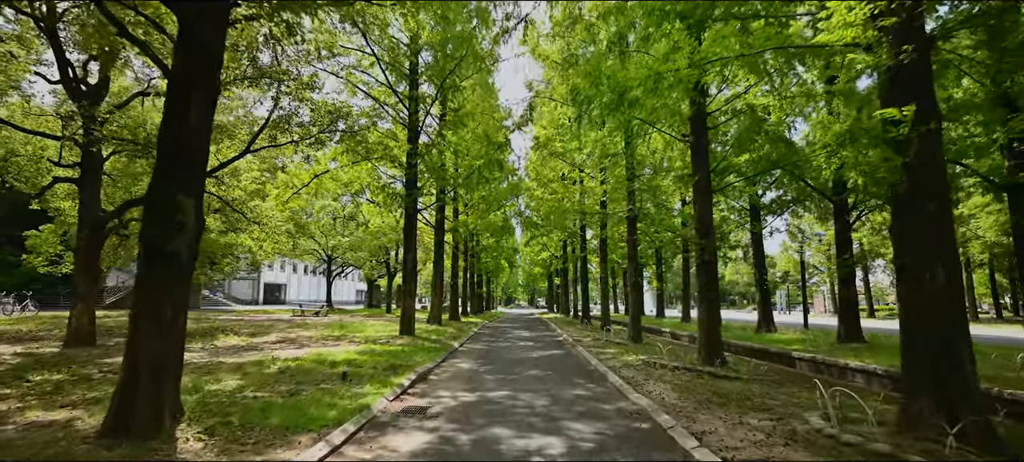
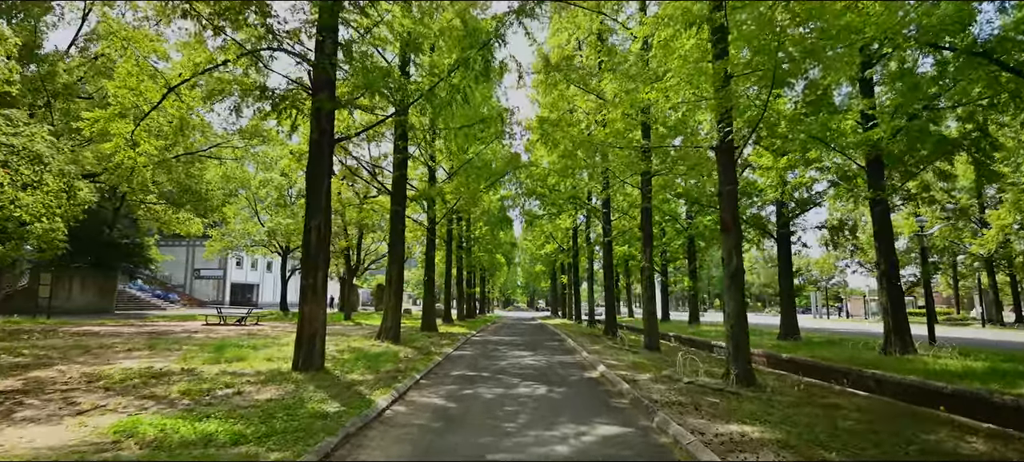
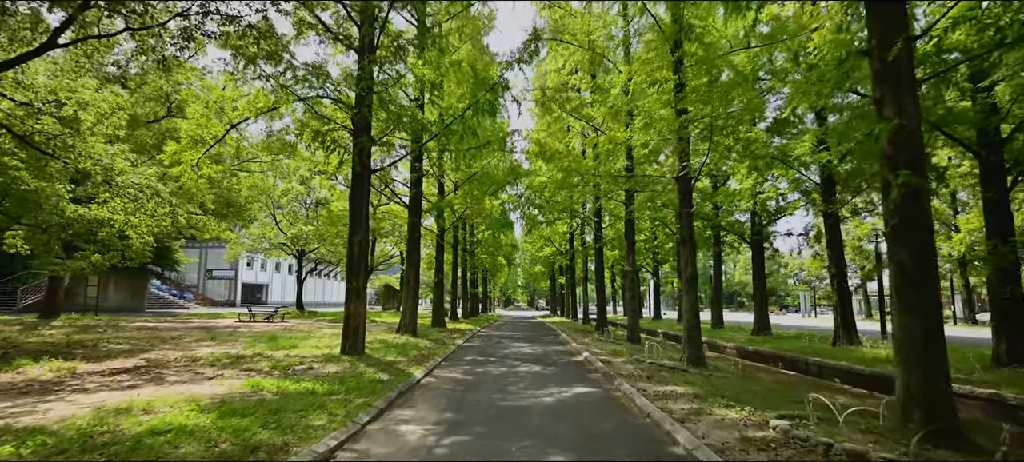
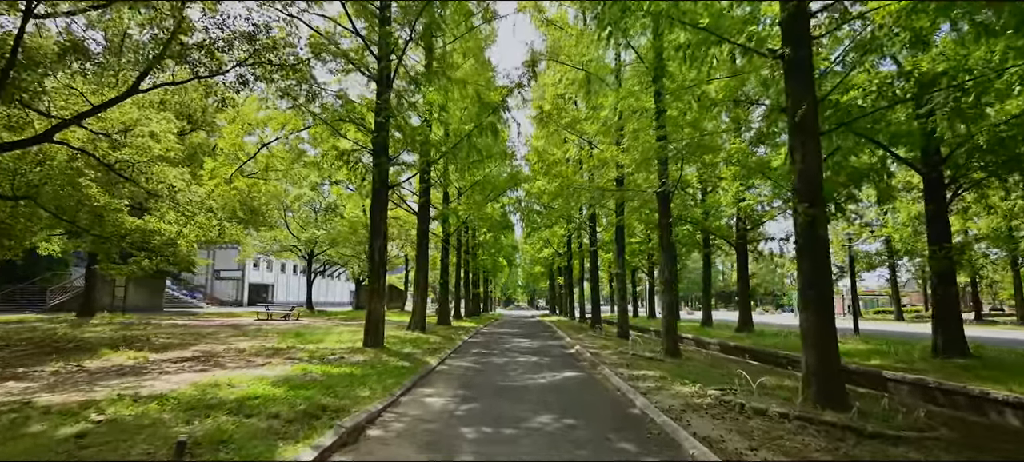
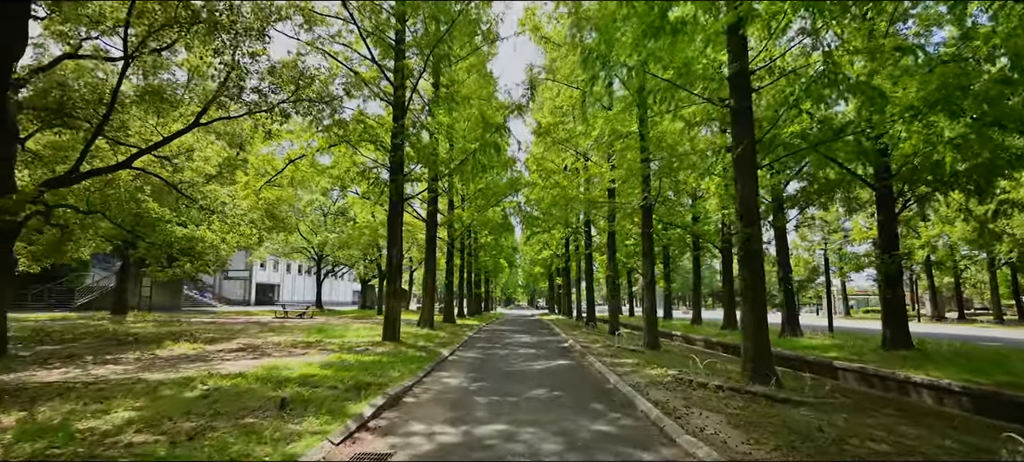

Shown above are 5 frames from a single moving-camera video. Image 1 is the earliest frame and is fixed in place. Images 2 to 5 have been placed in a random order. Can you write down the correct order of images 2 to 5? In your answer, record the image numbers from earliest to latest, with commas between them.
5, 4, 3, 2
